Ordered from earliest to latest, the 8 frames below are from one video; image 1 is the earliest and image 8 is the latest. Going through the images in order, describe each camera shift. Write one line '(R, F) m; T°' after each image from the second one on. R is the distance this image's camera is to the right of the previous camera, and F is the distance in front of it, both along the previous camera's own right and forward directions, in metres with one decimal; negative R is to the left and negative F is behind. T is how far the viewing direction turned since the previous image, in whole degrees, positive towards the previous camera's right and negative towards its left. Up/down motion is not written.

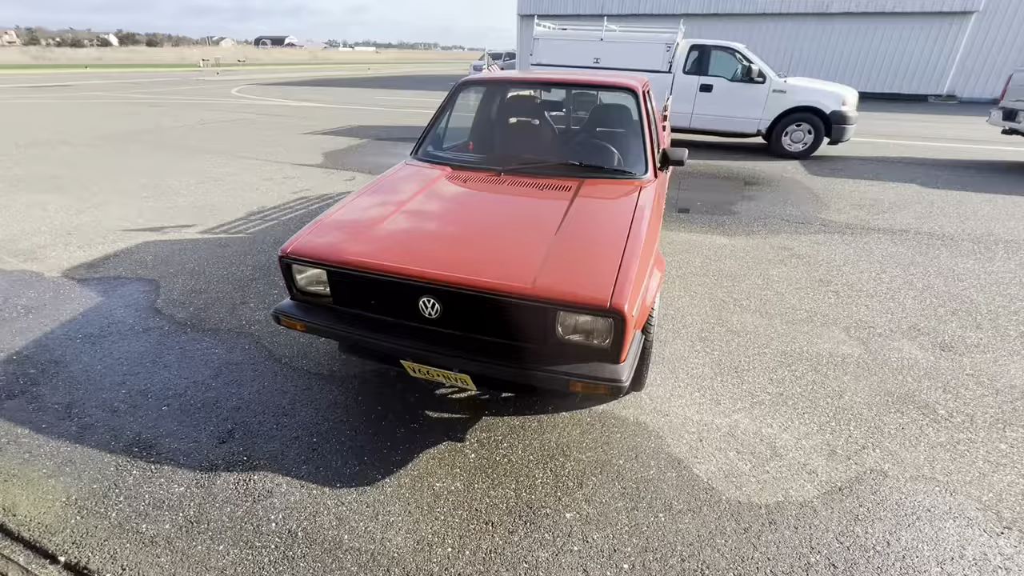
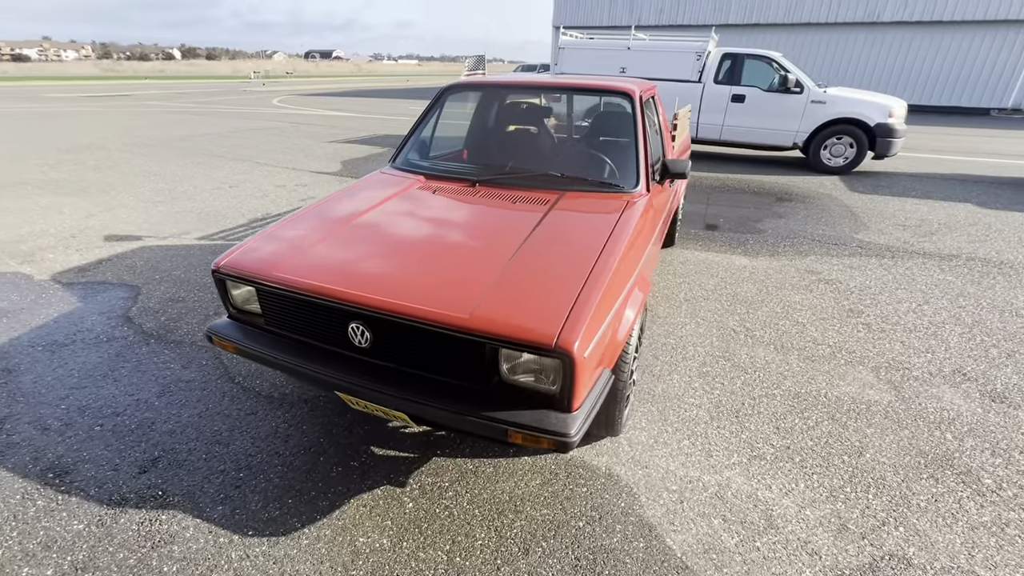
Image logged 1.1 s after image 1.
(+0.4, +0.3) m; -4°
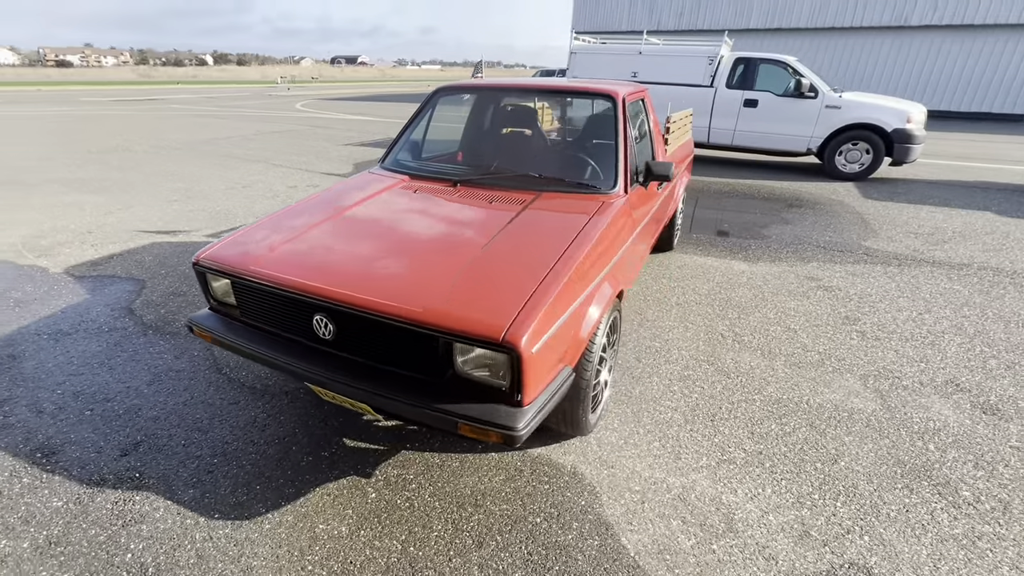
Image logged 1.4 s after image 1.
(+0.2, 0.0) m; -2°
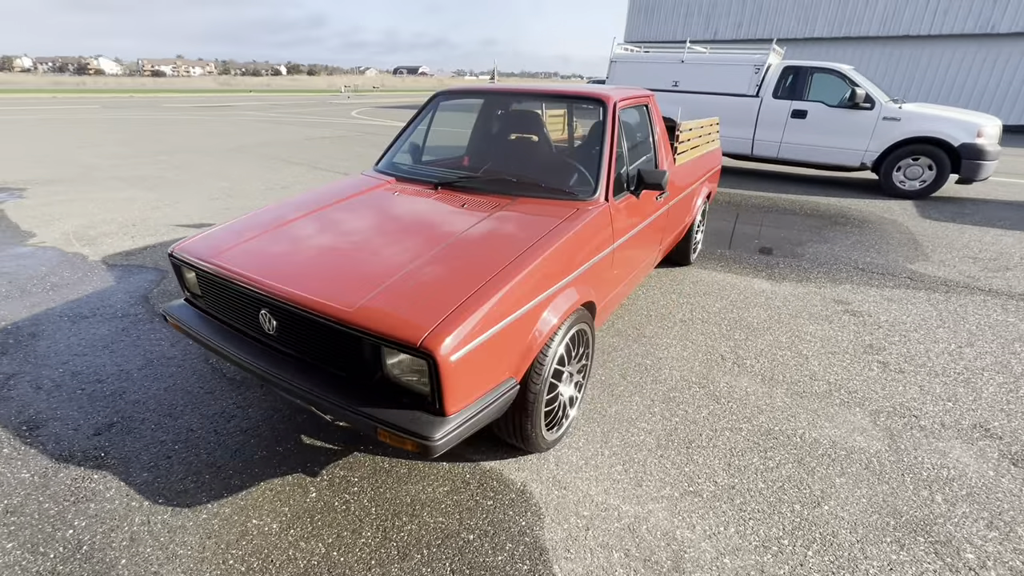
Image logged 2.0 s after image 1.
(+0.4, +0.1) m; -6°
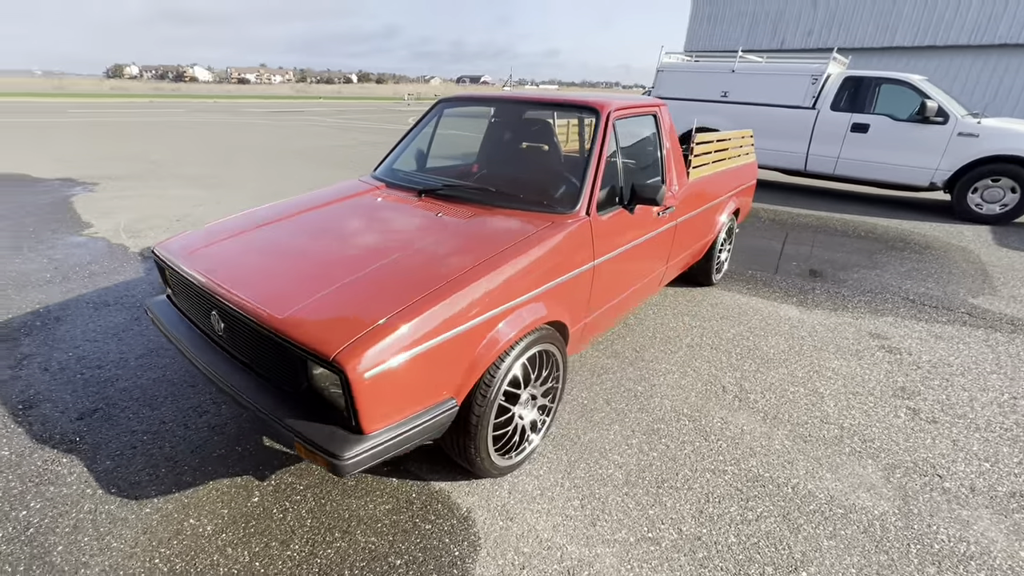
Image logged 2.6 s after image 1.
(+0.4, +0.1) m; -6°
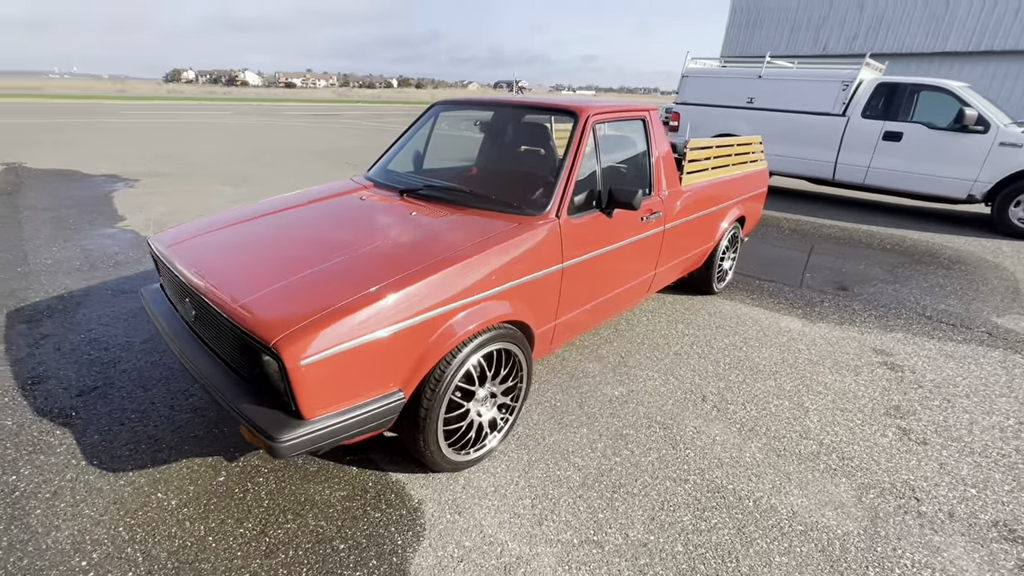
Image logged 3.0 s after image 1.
(+0.3, 0.0) m; -4°
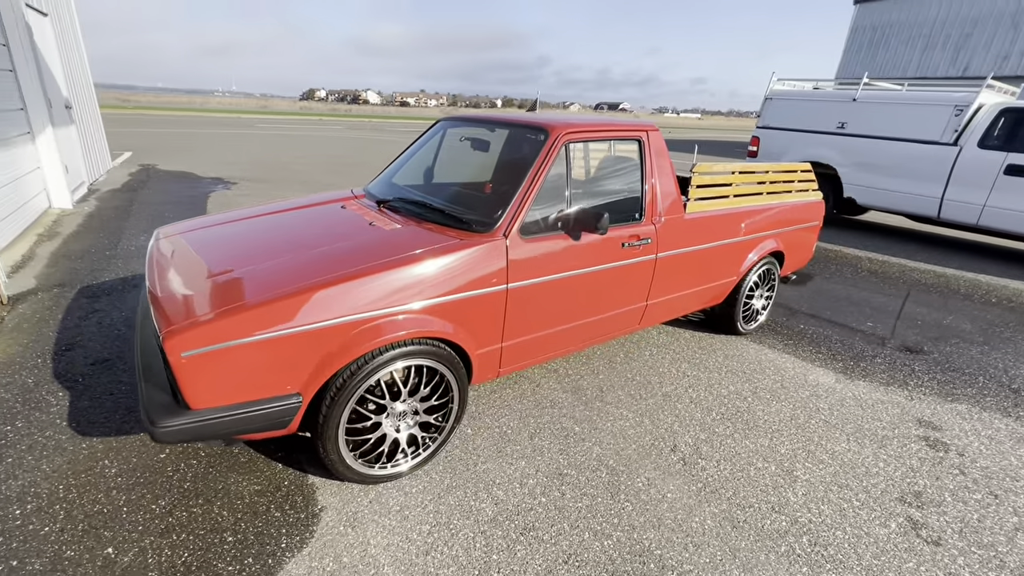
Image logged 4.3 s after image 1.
(+0.7, +0.1) m; -11°
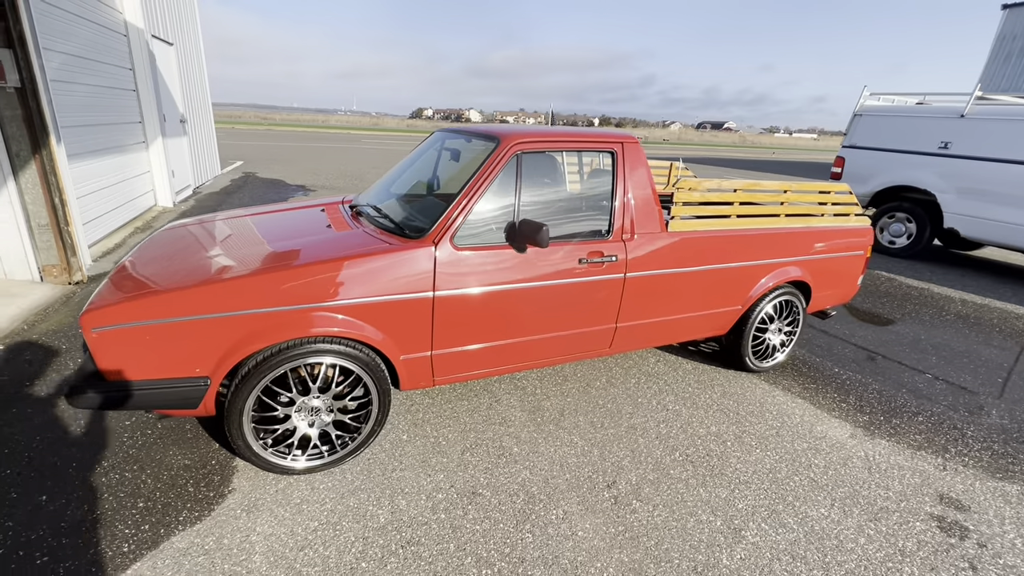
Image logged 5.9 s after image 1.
(+0.8, +0.1) m; -11°
